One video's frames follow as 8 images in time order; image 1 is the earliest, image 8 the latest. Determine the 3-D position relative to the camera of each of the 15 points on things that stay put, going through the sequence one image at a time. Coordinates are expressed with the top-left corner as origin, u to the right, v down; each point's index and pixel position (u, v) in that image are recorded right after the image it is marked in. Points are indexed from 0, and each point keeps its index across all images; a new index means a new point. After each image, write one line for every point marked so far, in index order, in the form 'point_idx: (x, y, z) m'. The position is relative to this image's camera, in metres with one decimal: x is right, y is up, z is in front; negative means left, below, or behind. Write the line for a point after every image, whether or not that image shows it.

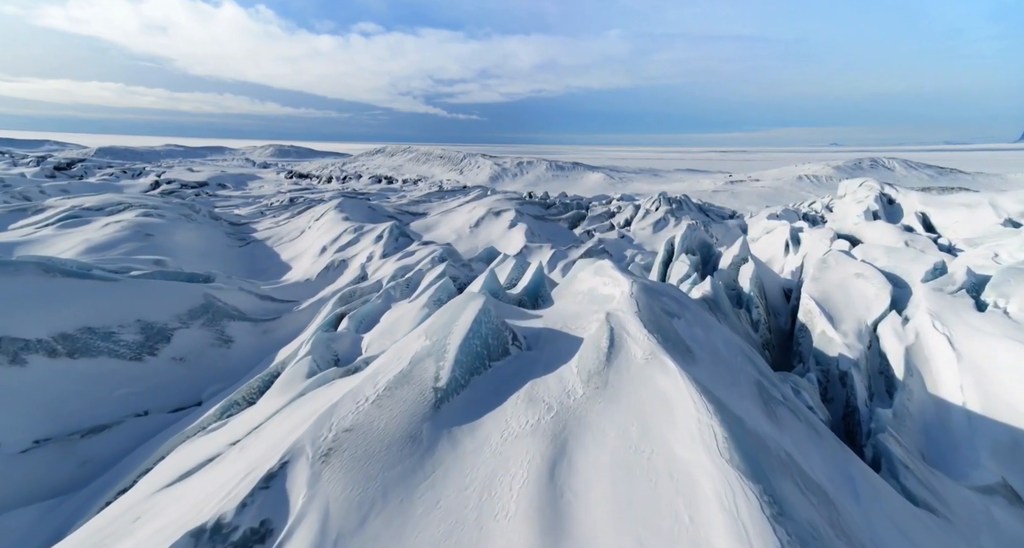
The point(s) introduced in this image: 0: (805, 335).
0: (+6.6, -1.4, +10.3) m
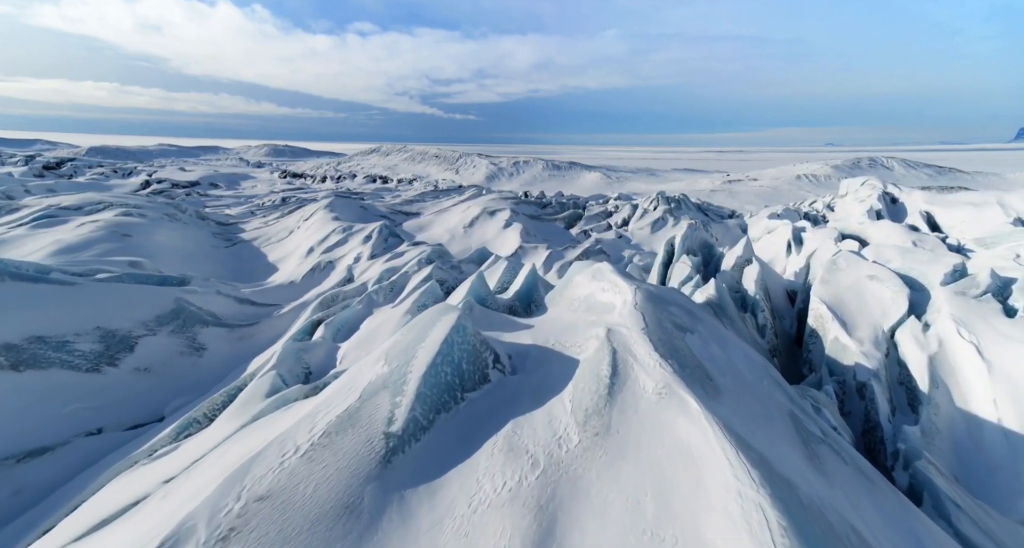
0: (+6.4, -1.5, +9.7) m
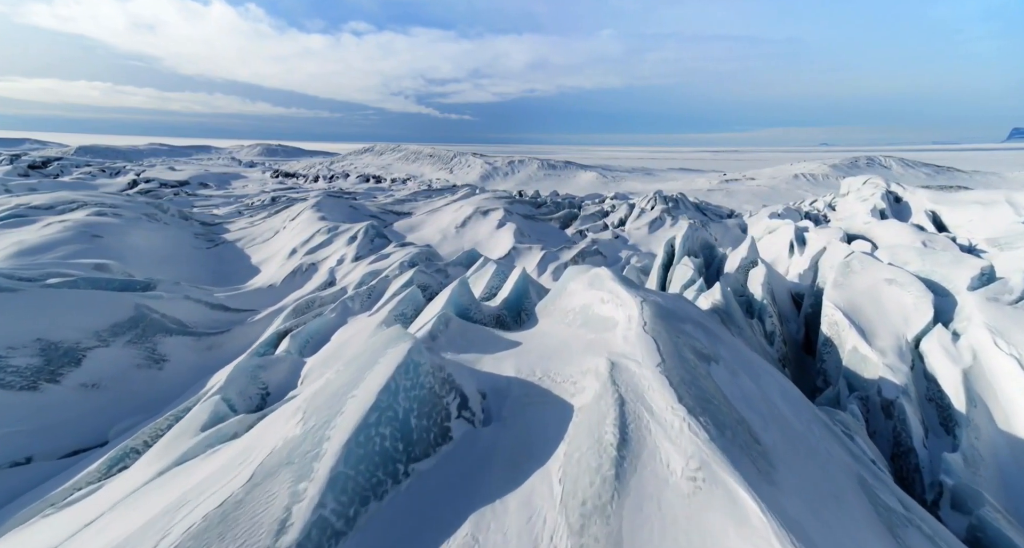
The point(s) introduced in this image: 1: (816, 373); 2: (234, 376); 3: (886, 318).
0: (+6.2, -1.5, +8.9) m
1: (+6.2, -2.1, +9.4) m
2: (-3.6, -1.3, +5.9) m
3: (+7.0, -0.8, +8.6) m
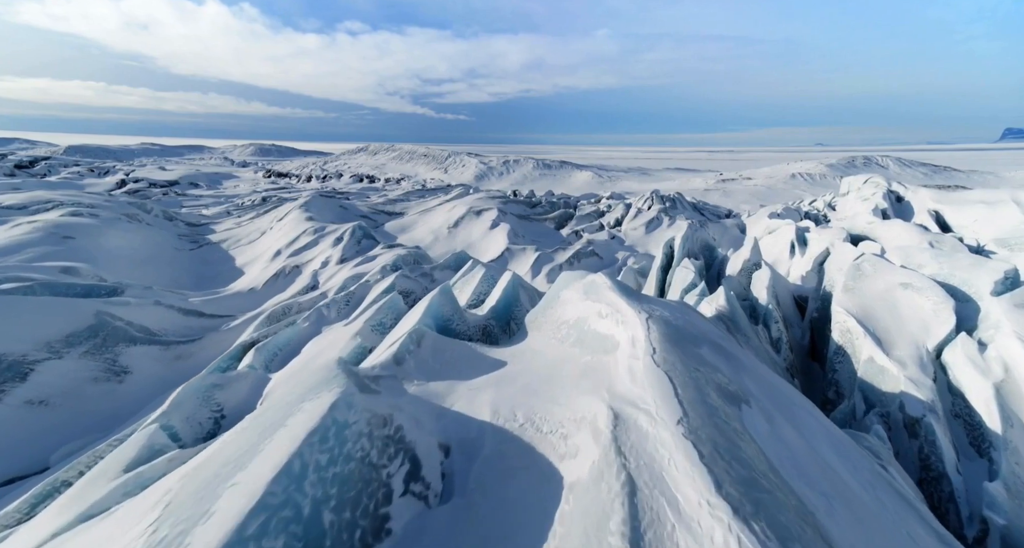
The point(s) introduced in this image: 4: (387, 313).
0: (+6.0, -1.6, +8.3) m
1: (+6.0, -2.1, +8.8) m
2: (-3.7, -1.4, +5.2) m
3: (+6.8, -0.9, +8.0) m
4: (-2.0, -0.6, +7.4) m
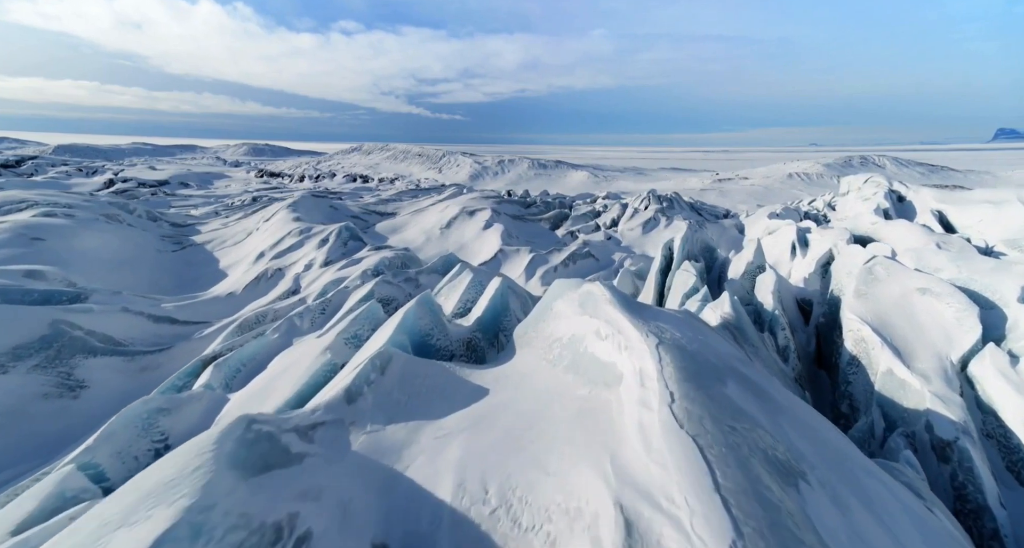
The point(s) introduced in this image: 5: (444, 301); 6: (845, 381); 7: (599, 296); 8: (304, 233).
0: (+5.9, -1.7, +7.7) m
1: (+5.9, -2.2, +8.2) m
2: (-3.9, -1.5, +4.5) m
3: (+6.7, -1.0, +7.4) m
4: (-2.2, -0.7, +6.7) m
5: (-1.2, -0.5, +8.0) m
6: (+5.9, -1.9, +8.1) m
7: (+0.9, -0.2, +4.8) m
8: (-8.7, +1.7, +19.2) m
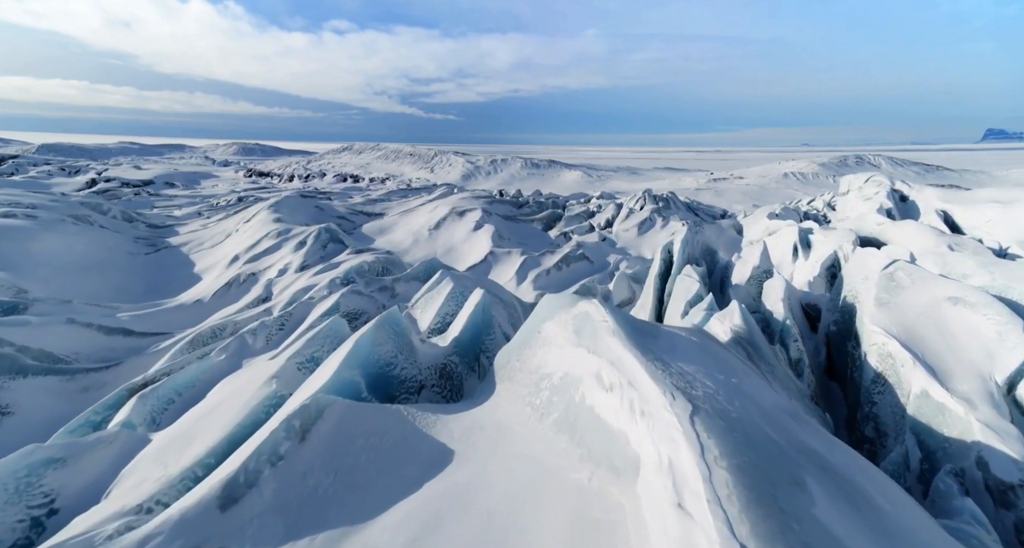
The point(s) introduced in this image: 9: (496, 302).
0: (+5.7, -1.8, +6.9) m
1: (+5.6, -2.3, +7.4) m
2: (-4.0, -1.6, +3.5) m
3: (+6.5, -1.1, +6.6) m
4: (-2.4, -0.9, +5.8) m
5: (-1.4, -0.6, +7.0) m
6: (+5.7, -2.0, +7.3) m
7: (+0.7, -0.4, +3.9) m
8: (-9.1, +1.6, +18.2) m
9: (-0.3, -0.5, +8.6) m
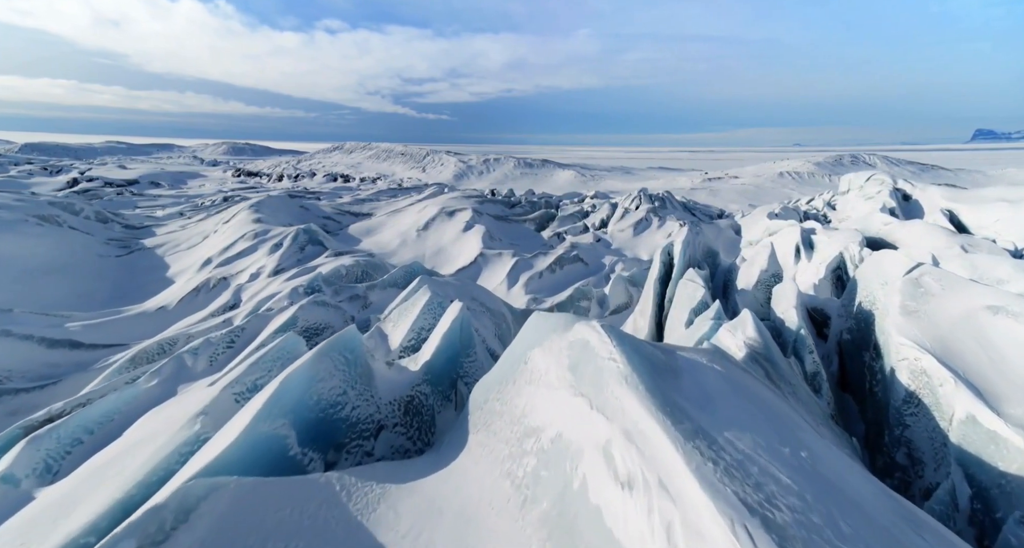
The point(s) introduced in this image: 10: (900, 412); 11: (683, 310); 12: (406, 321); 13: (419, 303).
0: (+5.5, -1.9, +6.1) m
1: (+5.5, -2.4, +6.6) m
2: (-4.2, -1.8, +2.6) m
3: (+6.3, -1.2, +5.8) m
4: (-2.6, -1.0, +4.8) m
5: (-1.6, -0.7, +6.1) m
6: (+5.5, -2.1, +6.5) m
7: (+0.6, -0.5, +3.0) m
8: (-9.4, +1.4, +17.2) m
9: (-0.5, -0.6, +7.7) m
10: (+5.5, -1.9, +6.5) m
11: (+3.5, -0.7, +9.3) m
12: (-1.4, -0.6, +6.0) m
13: (-1.3, -0.4, +6.3) m
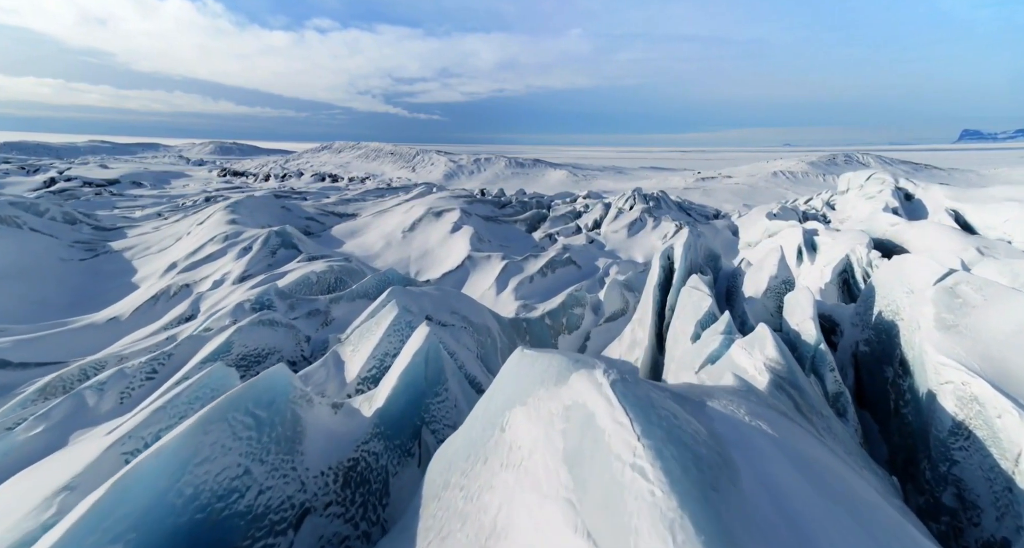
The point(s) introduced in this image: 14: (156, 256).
0: (+5.3, -2.0, +5.2) m
1: (+5.3, -2.6, +5.7) m
2: (-4.3, -1.9, +1.6) m
3: (+6.1, -1.3, +4.9) m
4: (-2.7, -1.1, +3.8) m
5: (-1.8, -0.9, +5.1) m
6: (+5.3, -2.2, +5.6) m
7: (+0.4, -0.6, +2.0) m
8: (-9.8, +1.2, +16.1) m
9: (-0.7, -0.8, +6.8) m
10: (+5.3, -2.1, +5.6) m
11: (+3.2, -0.9, +8.4) m
12: (-1.6, -0.8, +5.0) m
13: (-1.5, -0.5, +5.3) m
14: (-15.2, +0.8, +19.5) m
